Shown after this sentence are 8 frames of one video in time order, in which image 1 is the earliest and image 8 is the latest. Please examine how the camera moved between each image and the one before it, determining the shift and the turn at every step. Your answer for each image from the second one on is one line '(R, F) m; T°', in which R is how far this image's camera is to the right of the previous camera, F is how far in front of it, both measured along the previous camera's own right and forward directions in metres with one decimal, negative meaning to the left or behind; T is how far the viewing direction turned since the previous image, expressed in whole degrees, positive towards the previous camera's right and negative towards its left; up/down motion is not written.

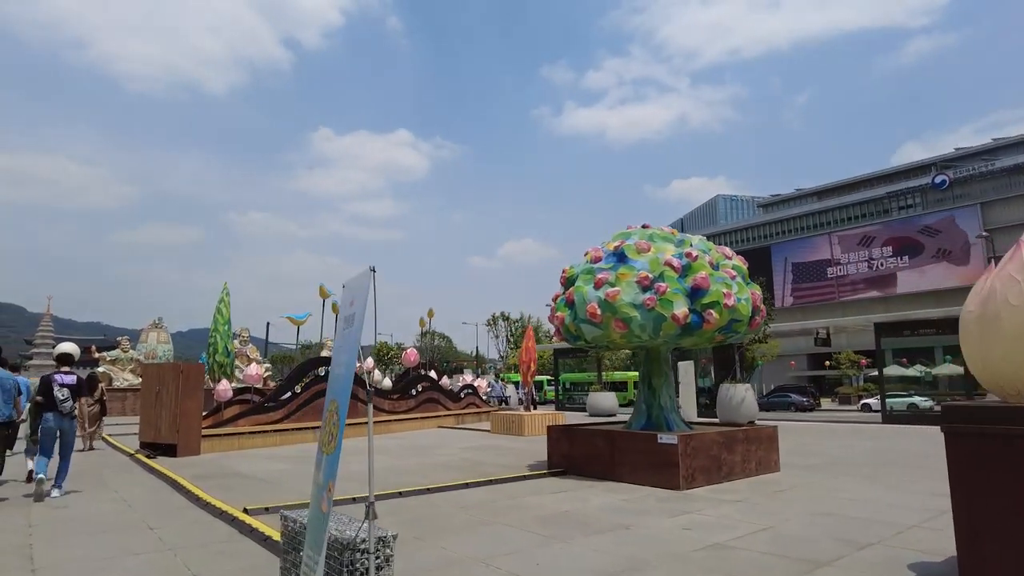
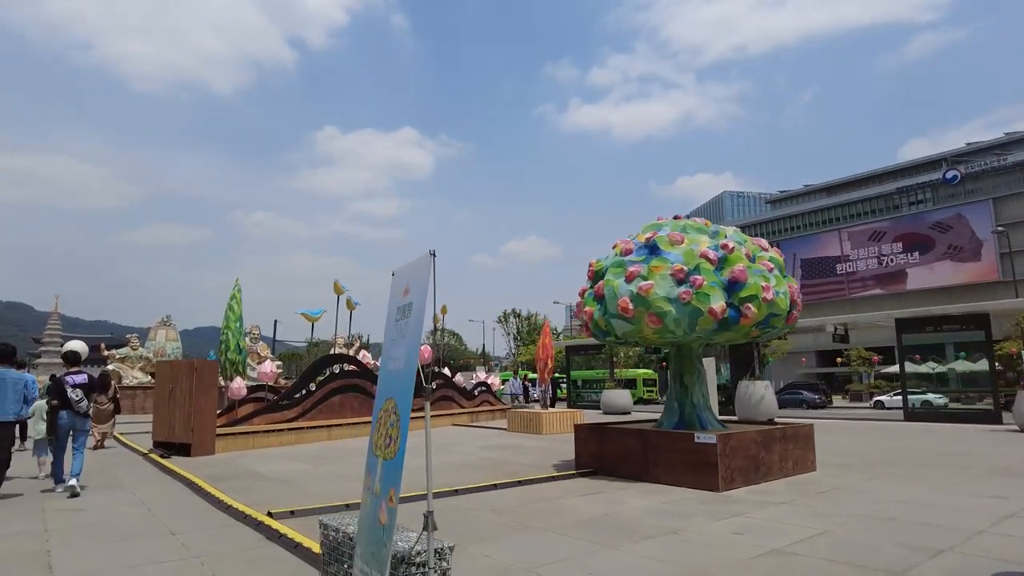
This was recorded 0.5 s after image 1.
(-0.3, +0.4) m; 0°
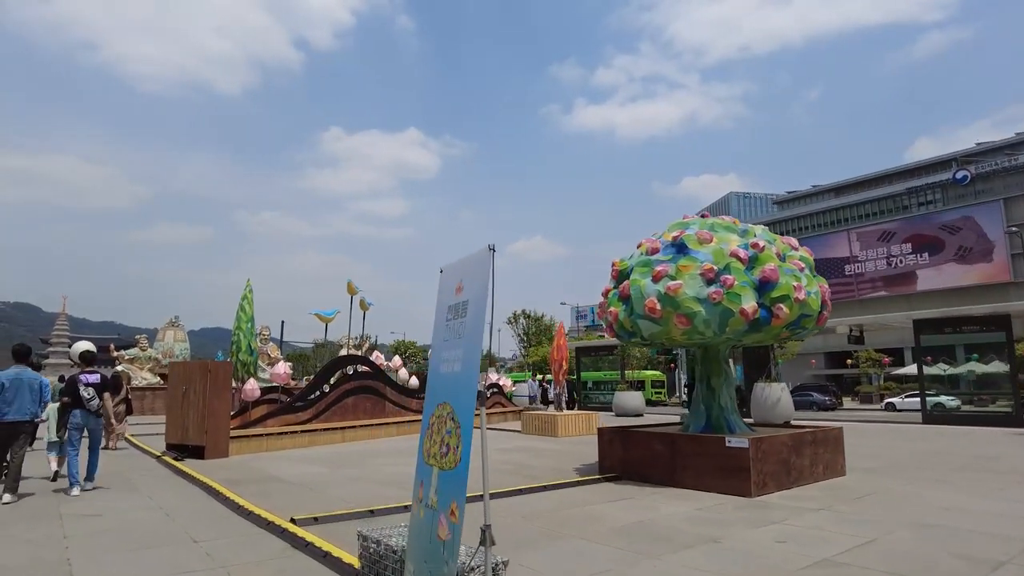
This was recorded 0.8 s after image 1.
(-0.3, +0.2) m; 0°
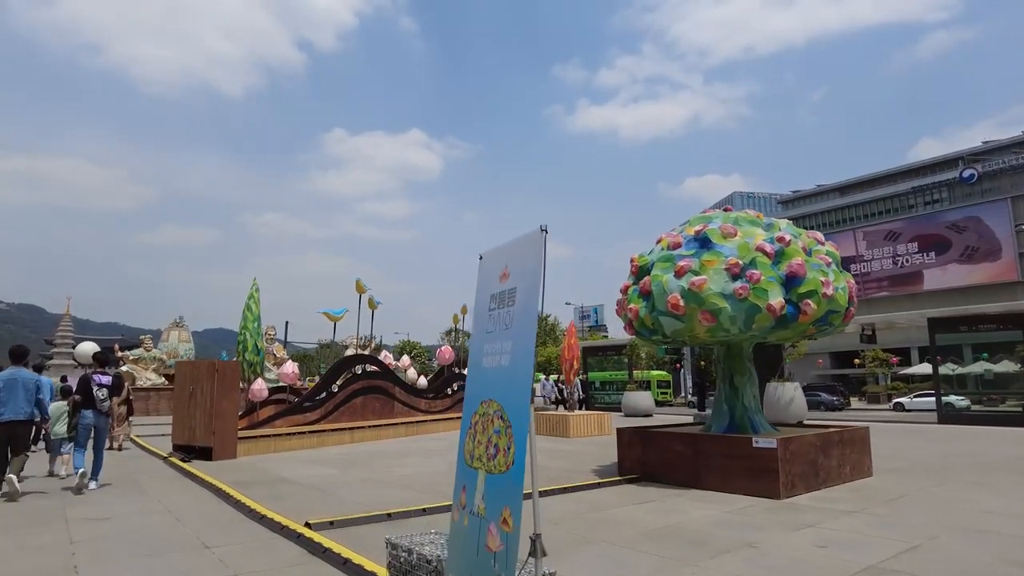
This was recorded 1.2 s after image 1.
(-0.2, +0.3) m; 0°
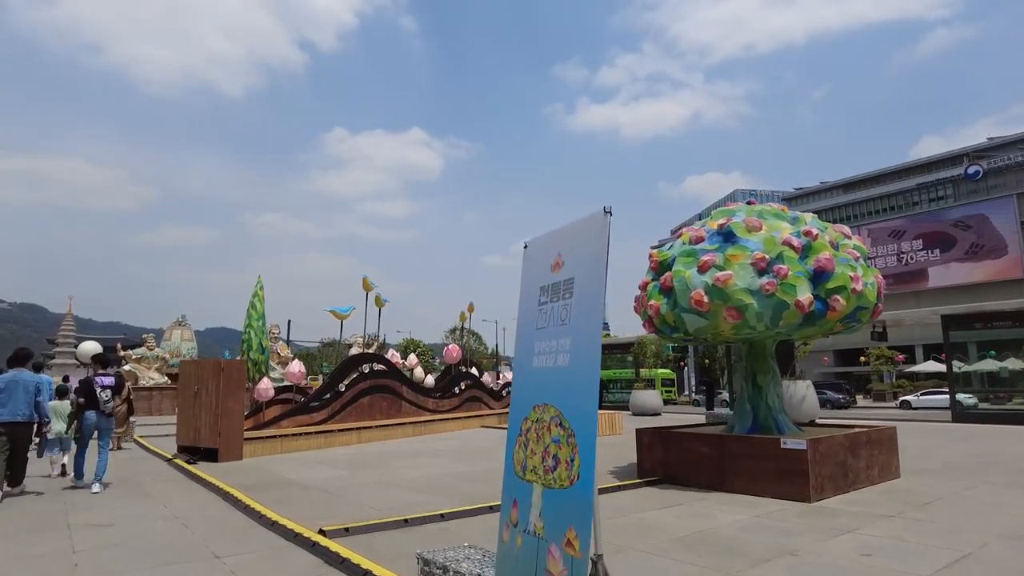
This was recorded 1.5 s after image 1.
(-0.2, +0.3) m; 0°
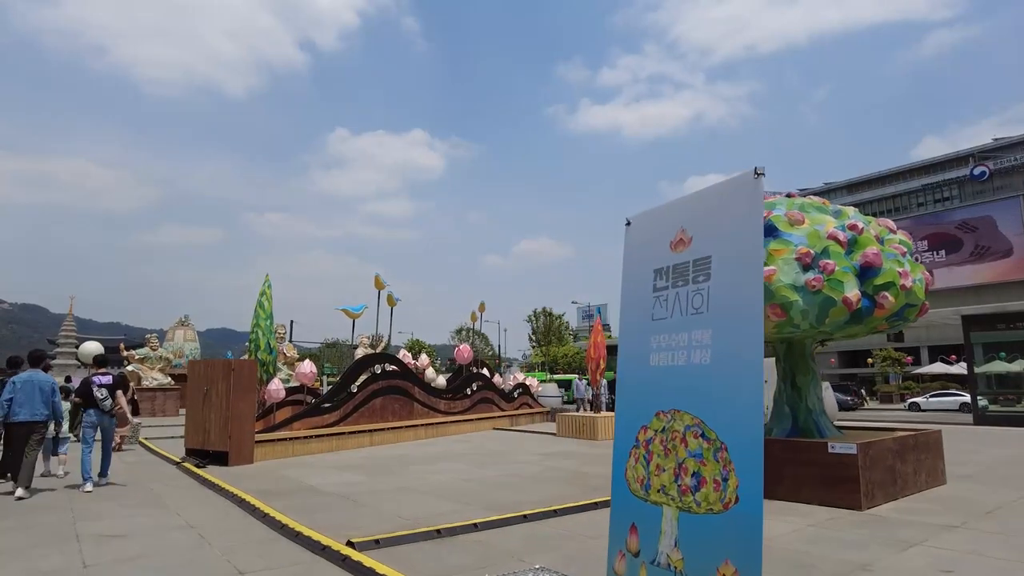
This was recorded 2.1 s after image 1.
(-0.4, +0.4) m; 0°
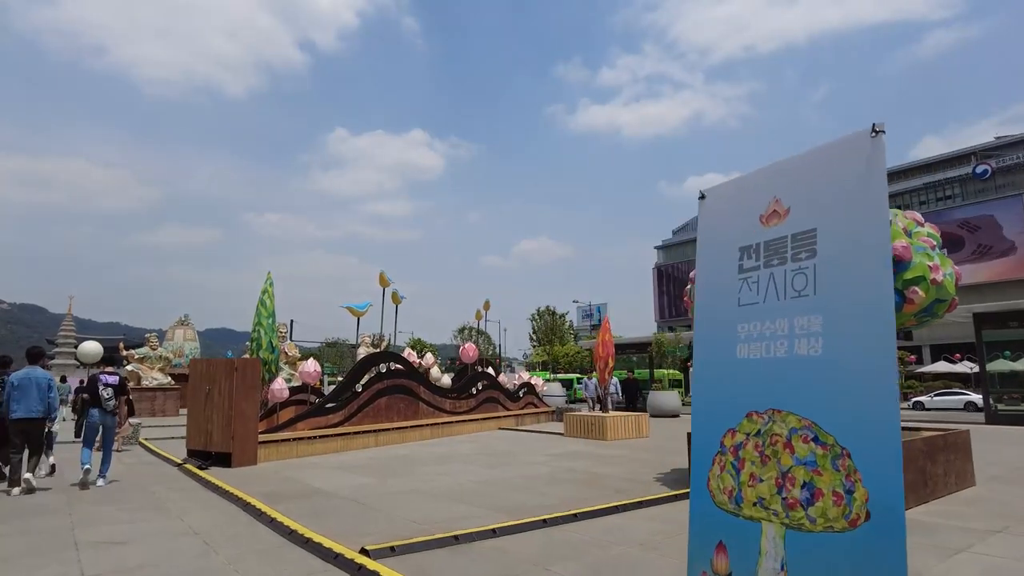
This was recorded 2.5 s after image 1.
(-0.2, +0.3) m; 0°
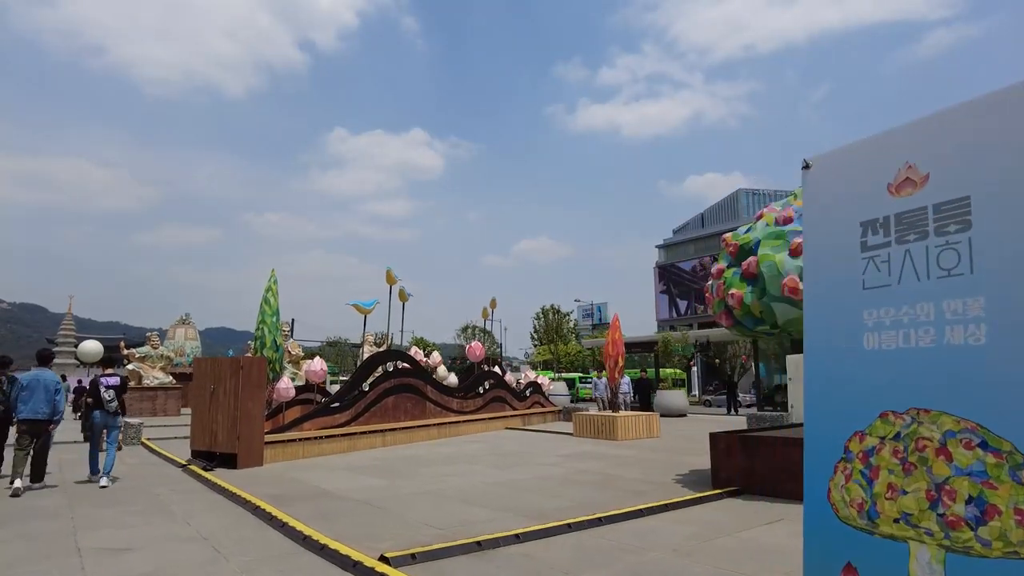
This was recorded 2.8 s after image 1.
(-0.2, +0.3) m; 0°
